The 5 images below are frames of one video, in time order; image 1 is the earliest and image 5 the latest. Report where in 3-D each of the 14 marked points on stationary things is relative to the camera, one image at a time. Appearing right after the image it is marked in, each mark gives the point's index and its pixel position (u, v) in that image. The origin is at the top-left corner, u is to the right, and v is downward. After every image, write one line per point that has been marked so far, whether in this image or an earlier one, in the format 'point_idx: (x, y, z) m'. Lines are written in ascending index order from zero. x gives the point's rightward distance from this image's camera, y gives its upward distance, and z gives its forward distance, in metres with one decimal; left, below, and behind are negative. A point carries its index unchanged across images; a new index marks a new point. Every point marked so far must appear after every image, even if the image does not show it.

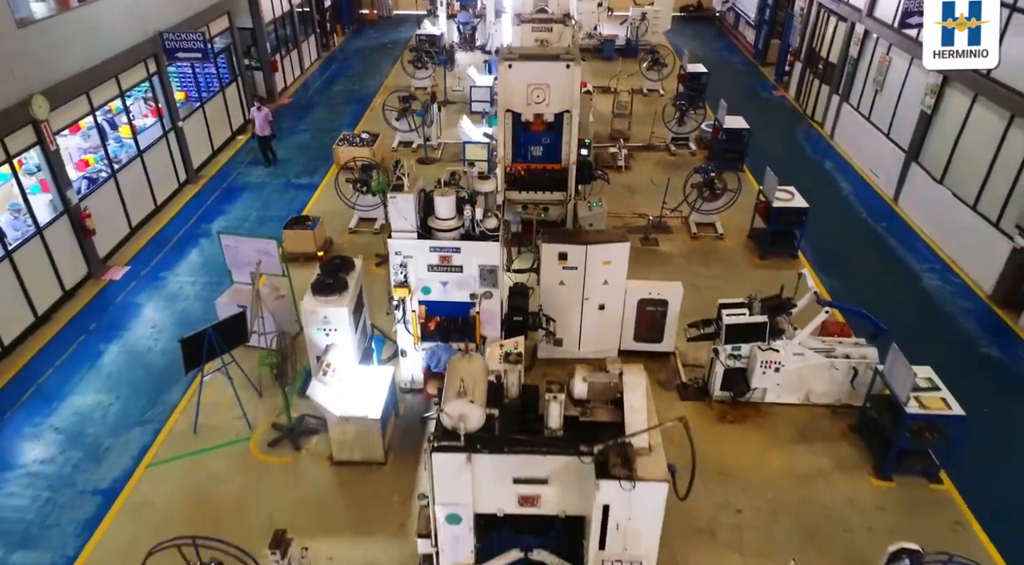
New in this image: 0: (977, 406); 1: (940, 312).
0: (+5.5, -1.6, +7.7) m
1: (+6.2, -0.4, +9.4) m
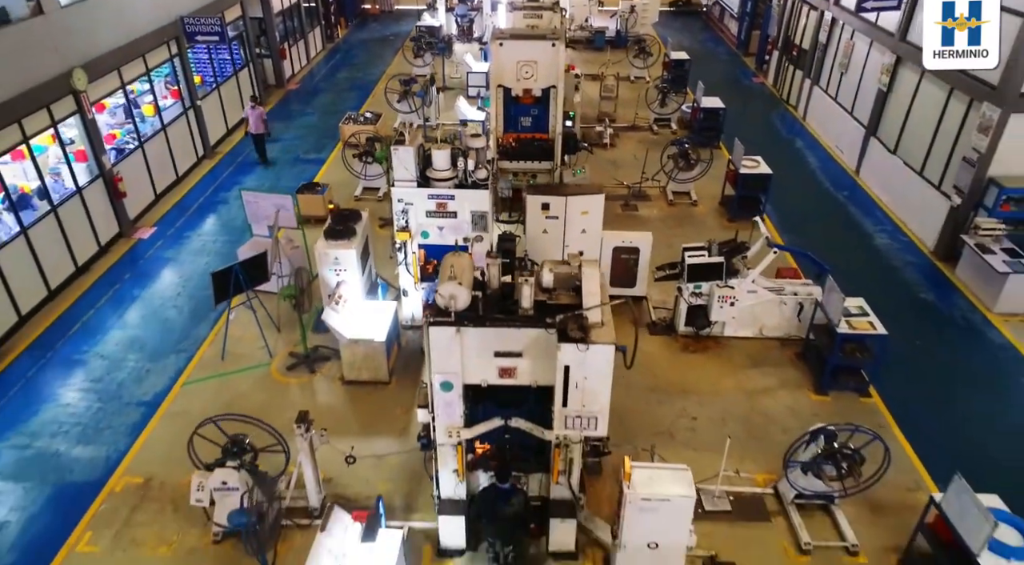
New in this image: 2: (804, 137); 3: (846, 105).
0: (+5.4, -0.9, +8.7) m
1: (+6.0, +0.3, +10.5) m
2: (+6.8, +3.4, +15.2) m
3: (+7.2, +3.8, +14.0) m
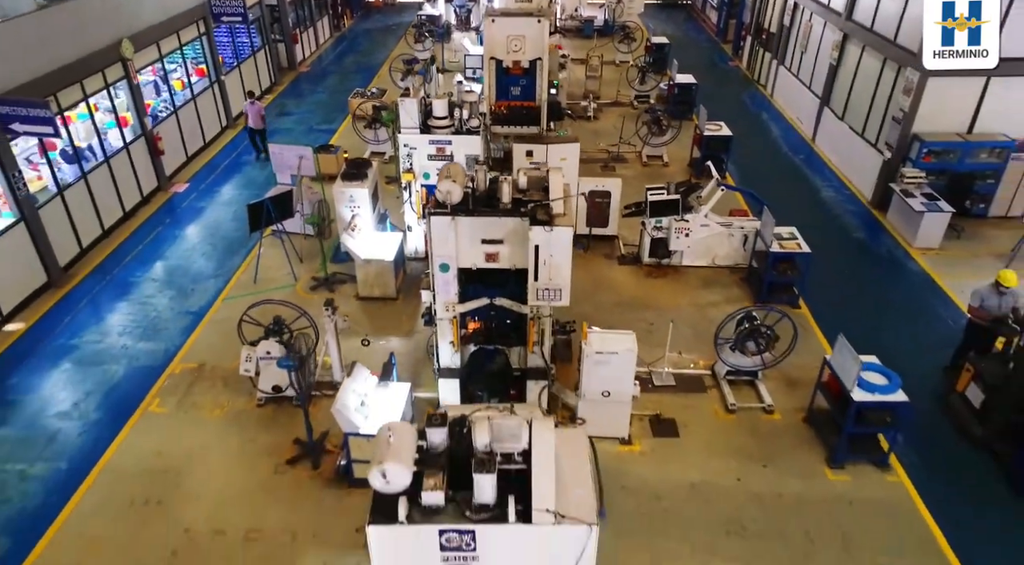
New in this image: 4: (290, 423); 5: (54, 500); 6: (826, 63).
0: (+5.2, +0.1, +10.3) m
1: (+5.8, +1.3, +12.0) m
2: (+6.6, +4.4, +16.7) m
3: (+7.0, +4.8, +15.5) m
4: (-2.6, -1.6, +7.5) m
5: (-4.6, -2.2, +6.7) m
6: (+6.9, +4.8, +14.3) m
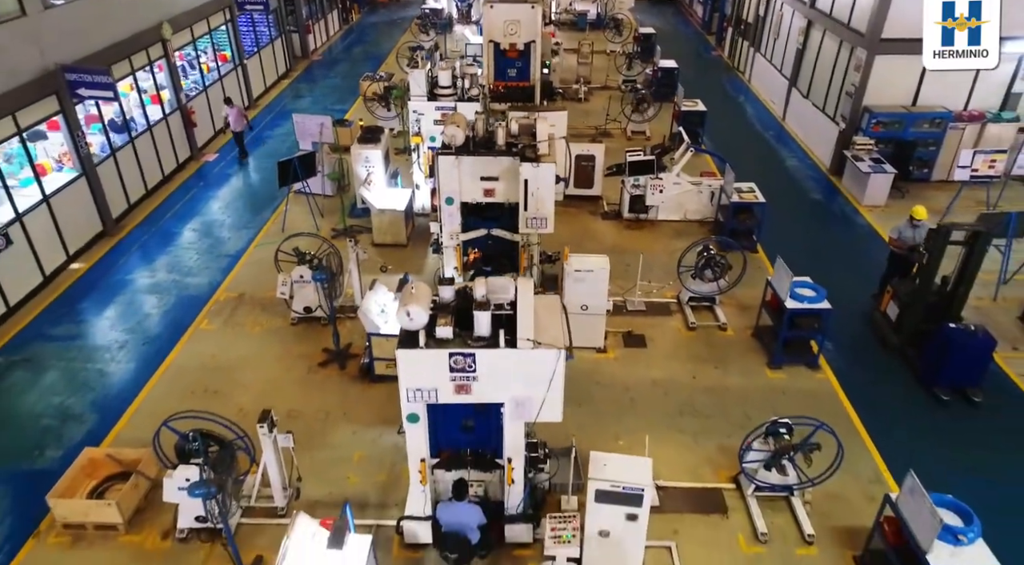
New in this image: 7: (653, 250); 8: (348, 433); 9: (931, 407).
0: (+5.1, +1.0, +11.7) m
1: (+5.8, +2.1, +13.5) m
2: (+6.5, +5.2, +18.2) m
3: (+6.9, +5.6, +17.0) m
4: (-2.6, -0.7, +9.0) m
5: (-4.7, -1.3, +8.1) m
6: (+6.8, +5.6, +15.7) m
7: (+2.4, +0.5, +11.0) m
8: (-1.9, -1.7, +7.5) m
9: (+5.1, -1.5, +7.9) m
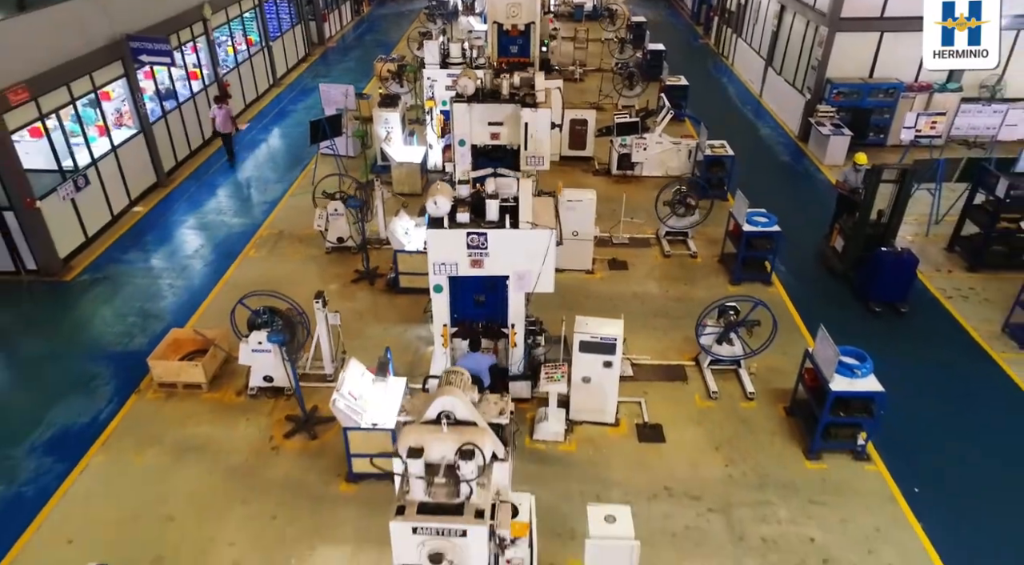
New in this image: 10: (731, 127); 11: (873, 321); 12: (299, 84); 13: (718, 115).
0: (+5.2, +2.0, +13.3) m
1: (+5.8, +3.2, +15.1) m
2: (+6.6, +6.2, +19.8) m
3: (+6.9, +6.7, +18.6) m
4: (-2.6, +0.3, +10.6) m
5: (-4.7, -0.2, +9.7) m
6: (+6.9, +6.7, +17.4) m
7: (+2.4, +1.6, +12.6) m
8: (-1.8, -0.6, +9.1) m
9: (+5.1, -0.5, +9.5) m
10: (+5.4, +3.8, +16.1) m
11: (+5.2, -0.5, +9.4) m
12: (-6.3, +5.8, +19.1) m
13: (+5.3, +4.3, +16.7) m
